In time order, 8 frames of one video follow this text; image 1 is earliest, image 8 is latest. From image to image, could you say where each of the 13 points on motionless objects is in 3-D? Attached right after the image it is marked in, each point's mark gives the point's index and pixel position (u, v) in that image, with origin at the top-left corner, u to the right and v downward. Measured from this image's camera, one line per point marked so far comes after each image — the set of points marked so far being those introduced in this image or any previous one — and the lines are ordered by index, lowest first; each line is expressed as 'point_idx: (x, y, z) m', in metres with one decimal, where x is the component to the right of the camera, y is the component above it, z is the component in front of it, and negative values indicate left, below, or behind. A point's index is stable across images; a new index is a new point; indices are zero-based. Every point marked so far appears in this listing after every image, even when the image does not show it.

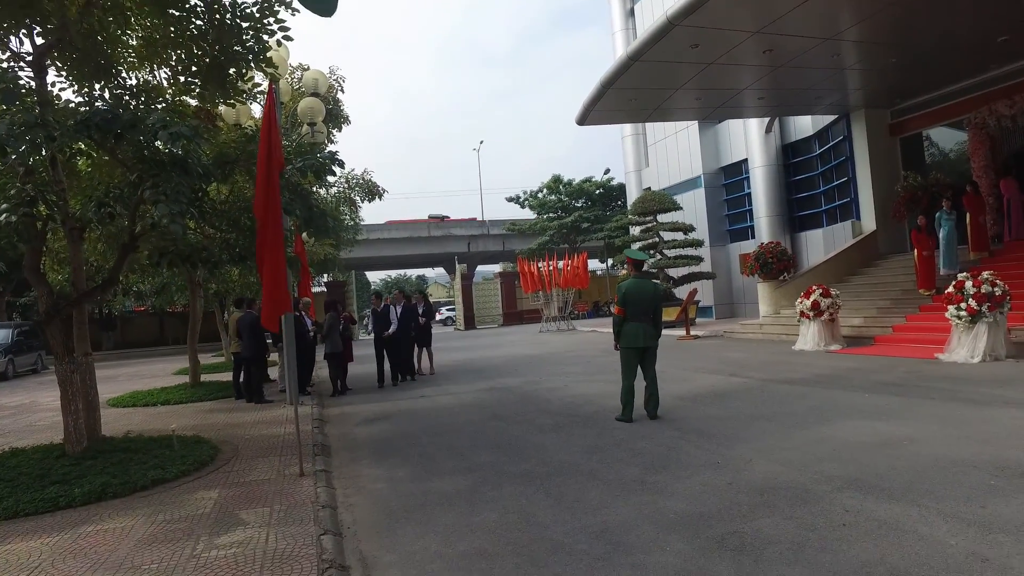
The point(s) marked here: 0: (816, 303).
0: (+5.8, -0.3, +12.6) m
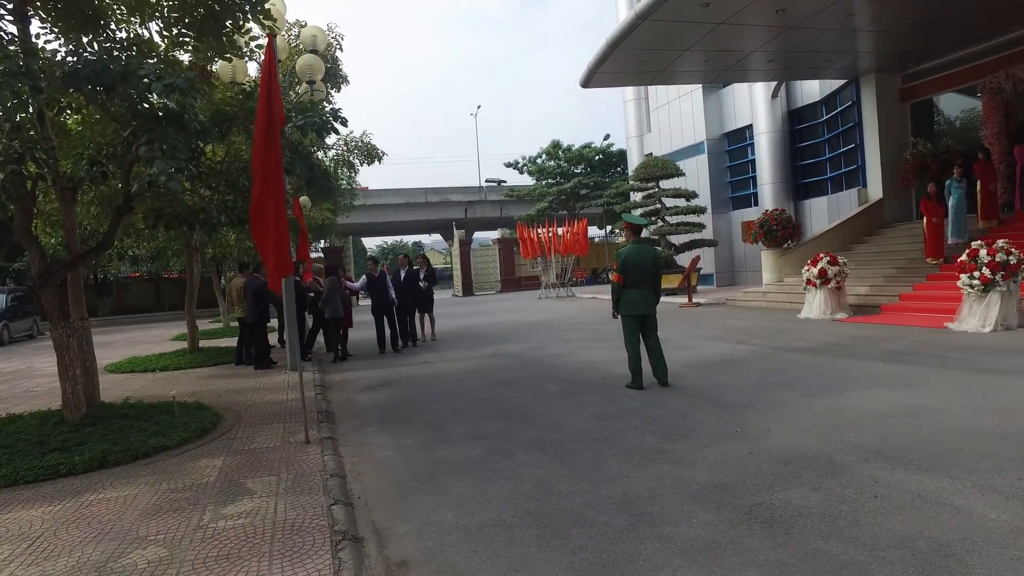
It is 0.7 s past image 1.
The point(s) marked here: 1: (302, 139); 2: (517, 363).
0: (+5.8, +0.3, +12.5) m
1: (-2.4, +1.7, +7.6) m
2: (+0.1, -1.1, +9.6) m
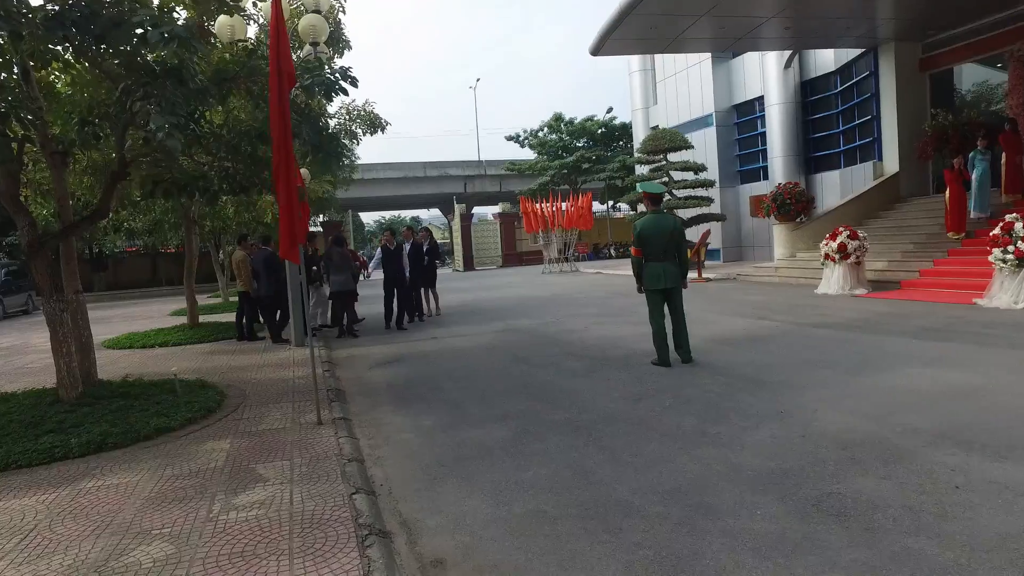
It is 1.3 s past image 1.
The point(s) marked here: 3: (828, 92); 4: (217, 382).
0: (+6.0, +0.8, +12.1) m
1: (-2.2, +2.0, +7.2) m
2: (+0.3, -0.7, +9.2) m
3: (+9.4, +5.8, +19.9) m
4: (-3.2, -1.0, +7.3) m
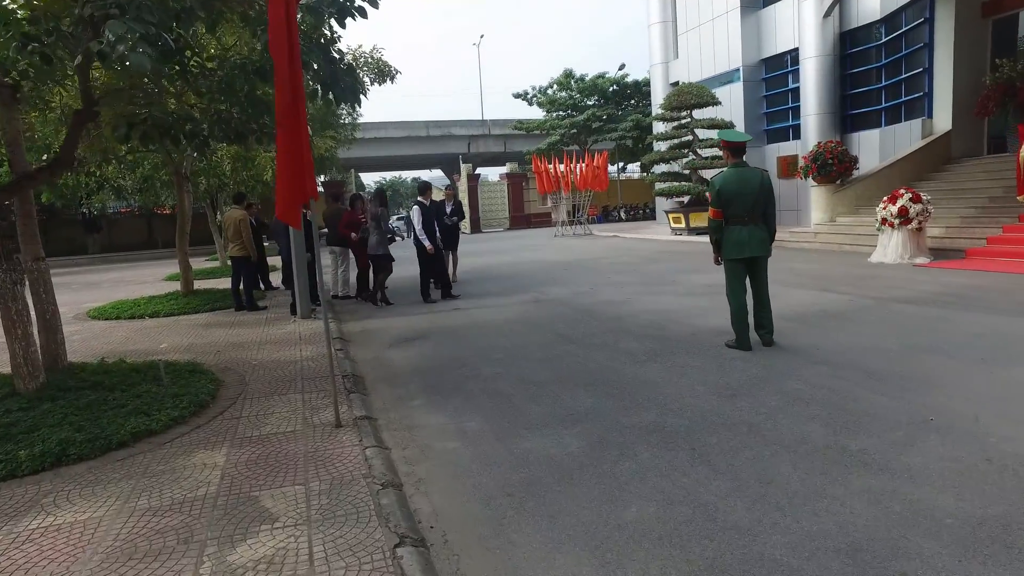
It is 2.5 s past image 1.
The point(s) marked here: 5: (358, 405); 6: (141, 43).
0: (+6.4, +1.3, +10.9) m
1: (-1.8, +2.3, +6.0) m
2: (+0.7, -0.3, +8.1) m
3: (+9.9, +6.7, +18.4) m
4: (-2.8, -0.7, +6.3) m
5: (-1.1, -0.8, +4.7) m
6: (-2.1, +1.4, +3.8) m
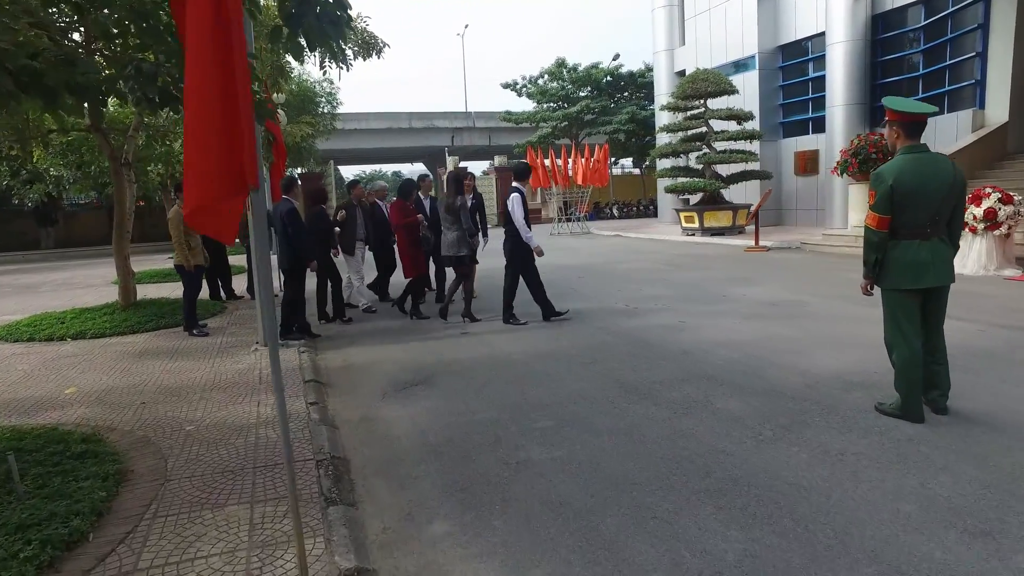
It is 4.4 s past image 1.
0: (+6.6, +1.1, +9.2) m
1: (-1.4, +2.1, +4.0) m
2: (+1.0, -0.5, +6.3) m
3: (+9.9, +6.5, +16.8) m
4: (-2.5, -0.9, +4.3) m
5: (-0.7, -1.0, +2.7) m
6: (-1.7, +1.1, +1.8) m
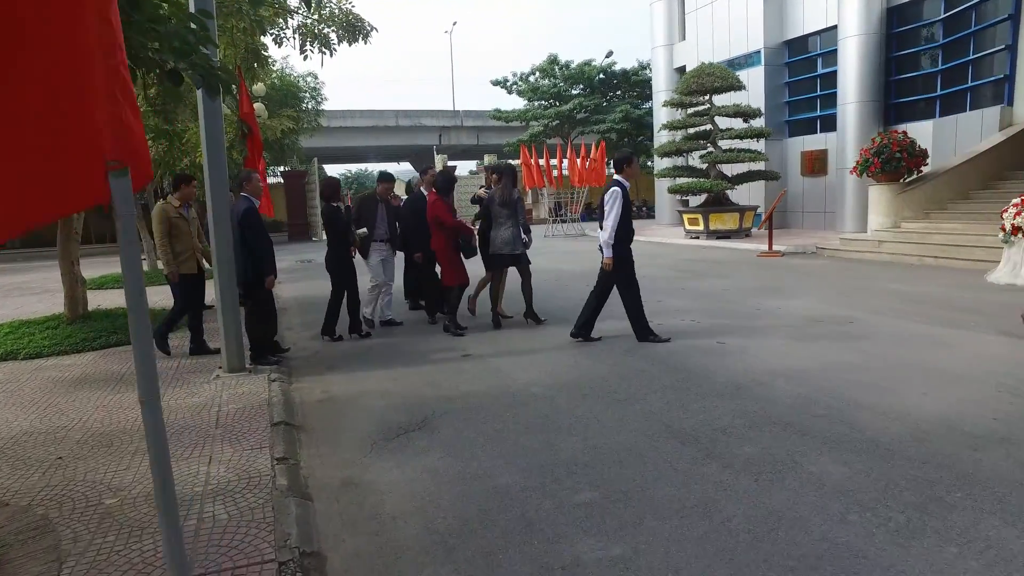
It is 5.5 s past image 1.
0: (+6.7, +0.9, +8.3) m
1: (-1.2, +2.0, +2.9) m
2: (+1.1, -0.7, +5.2) m
3: (+9.8, +6.4, +15.9) m
4: (-2.3, -1.0, +3.2) m
5: (-0.5, -1.2, +1.7) m
6: (-1.4, +1.0, +0.7) m
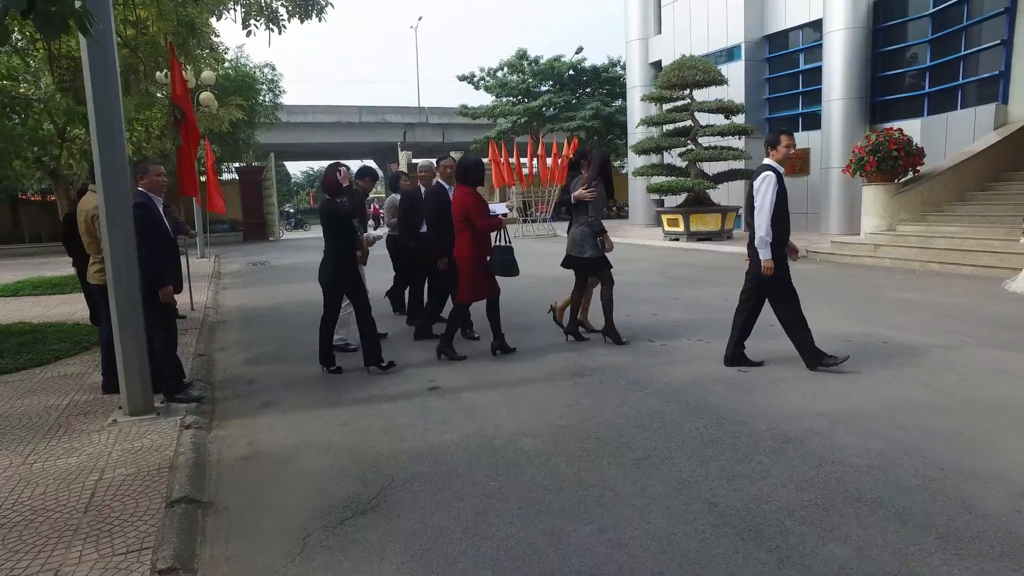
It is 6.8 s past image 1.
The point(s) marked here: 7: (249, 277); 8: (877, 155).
0: (+6.4, +0.8, +7.5) m
1: (-1.2, +1.8, +1.7) m
2: (+1.0, -0.8, +4.1) m
3: (+9.1, +6.2, +15.3) m
4: (-2.3, -1.2, +1.9) m
5: (-0.4, -1.3, +0.5) m
6: (-1.3, +0.9, -0.5) m
7: (-5.9, +0.2, +15.0) m
8: (+6.6, +2.4, +12.1) m
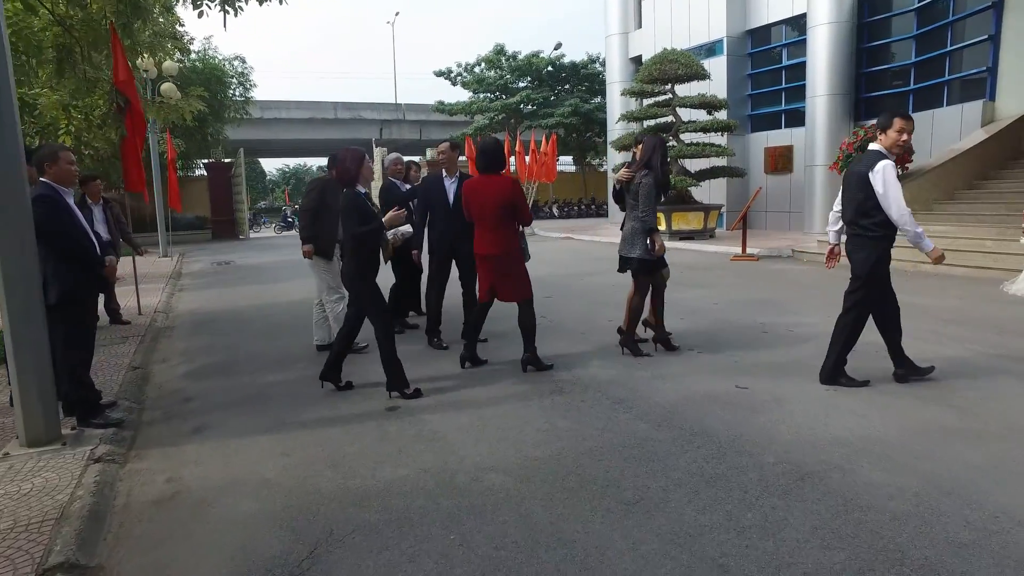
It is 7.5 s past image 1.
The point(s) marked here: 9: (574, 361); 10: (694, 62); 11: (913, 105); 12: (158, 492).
0: (+6.1, +0.7, +7.1) m
1: (-1.3, +1.8, +1.0) m
2: (+0.8, -0.8, +3.5) m
3: (+8.6, +6.2, +14.9) m
4: (-2.4, -1.2, +1.2) m
5: (-0.5, -1.4, -0.1) m
6: (-1.3, +0.8, -1.2) m
7: (-6.4, +0.2, +14.2) m
8: (+6.2, +2.4, +11.7) m
9: (+0.5, -0.6, +5.4) m
10: (+4.4, +5.5, +16.4) m
11: (+9.0, +4.1, +14.8) m
12: (-1.8, -1.0, +3.4) m
